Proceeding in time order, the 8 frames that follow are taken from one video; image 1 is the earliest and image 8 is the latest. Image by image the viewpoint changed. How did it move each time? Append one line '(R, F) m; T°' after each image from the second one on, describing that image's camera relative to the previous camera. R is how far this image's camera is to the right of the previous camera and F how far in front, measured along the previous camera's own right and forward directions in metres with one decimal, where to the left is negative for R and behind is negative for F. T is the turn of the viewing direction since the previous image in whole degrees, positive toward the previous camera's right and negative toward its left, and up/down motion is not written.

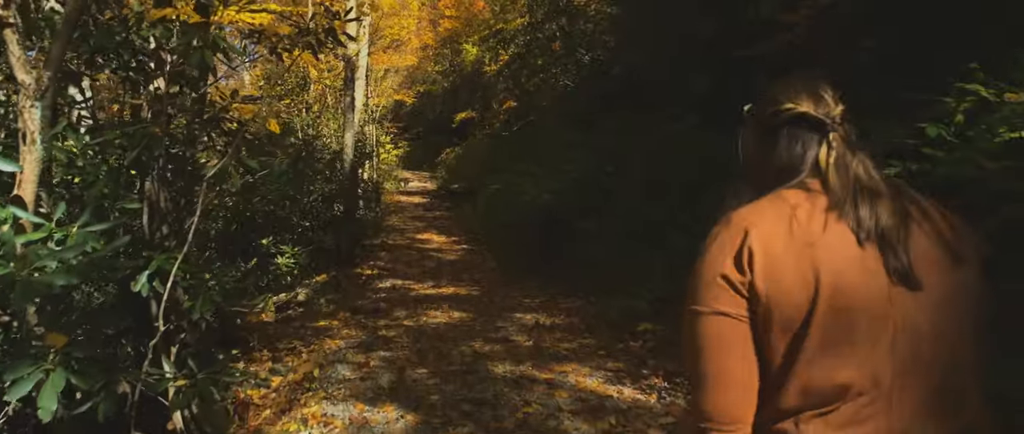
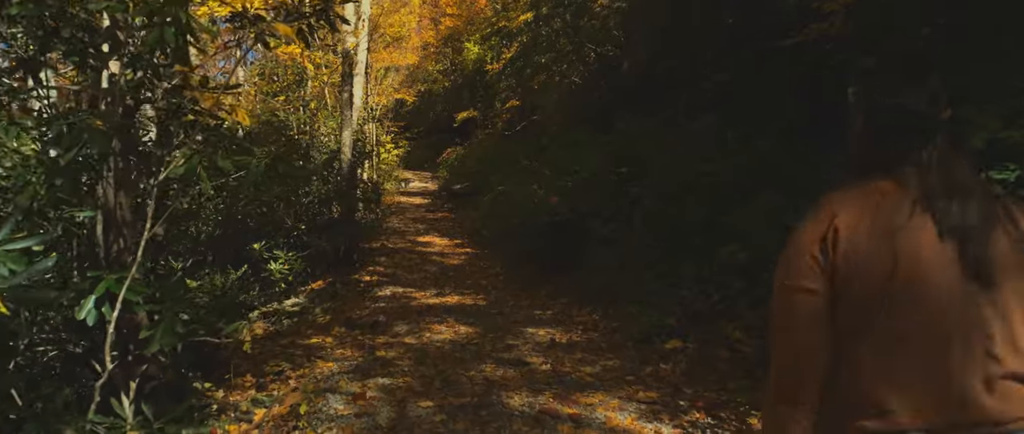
(-0.1, +0.6) m; 0°
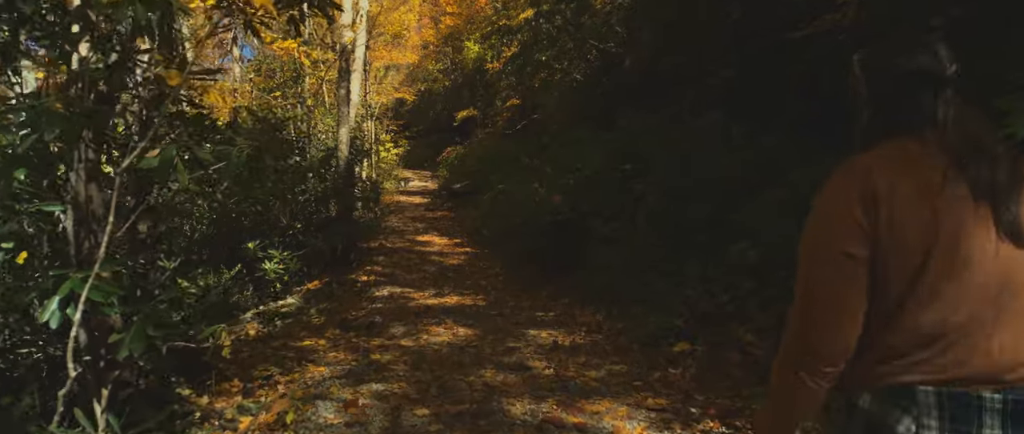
(0.0, +0.2) m; 0°
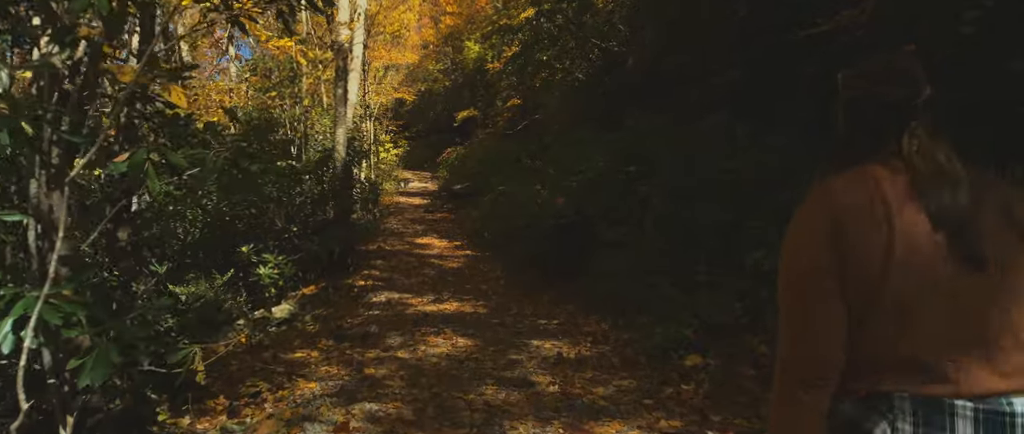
(0.0, +0.3) m; 0°
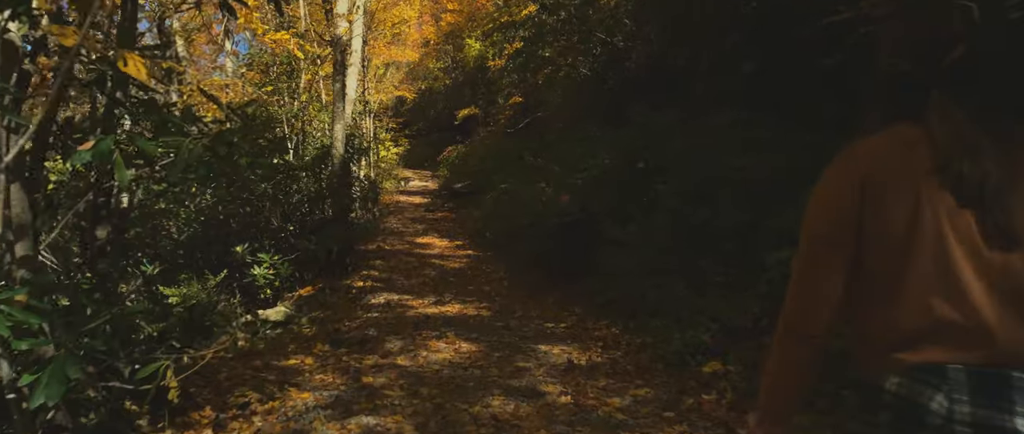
(-0.1, +0.3) m; 0°
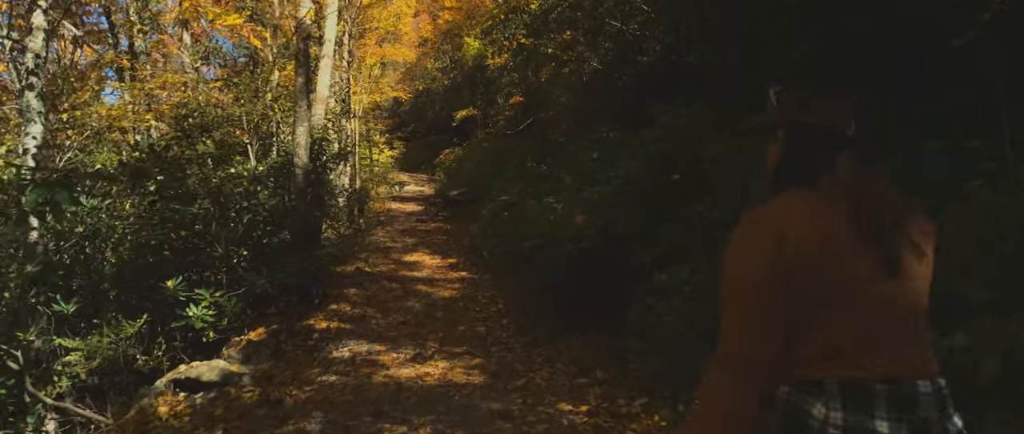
(0.0, +1.8) m; 0°
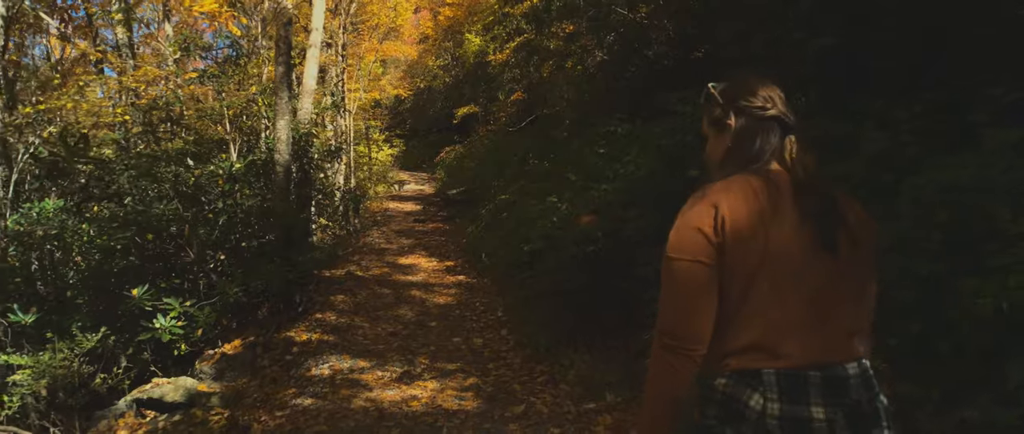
(0.0, +0.7) m; 0°
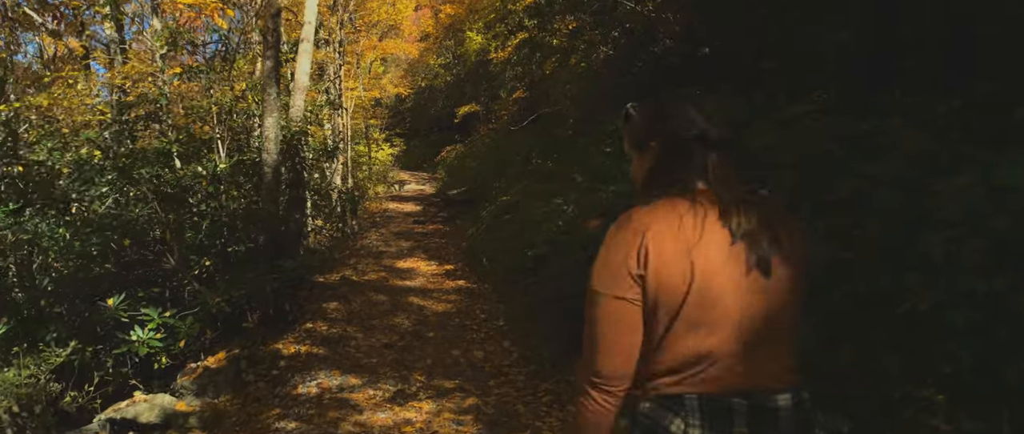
(0.0, +0.5) m; 0°
